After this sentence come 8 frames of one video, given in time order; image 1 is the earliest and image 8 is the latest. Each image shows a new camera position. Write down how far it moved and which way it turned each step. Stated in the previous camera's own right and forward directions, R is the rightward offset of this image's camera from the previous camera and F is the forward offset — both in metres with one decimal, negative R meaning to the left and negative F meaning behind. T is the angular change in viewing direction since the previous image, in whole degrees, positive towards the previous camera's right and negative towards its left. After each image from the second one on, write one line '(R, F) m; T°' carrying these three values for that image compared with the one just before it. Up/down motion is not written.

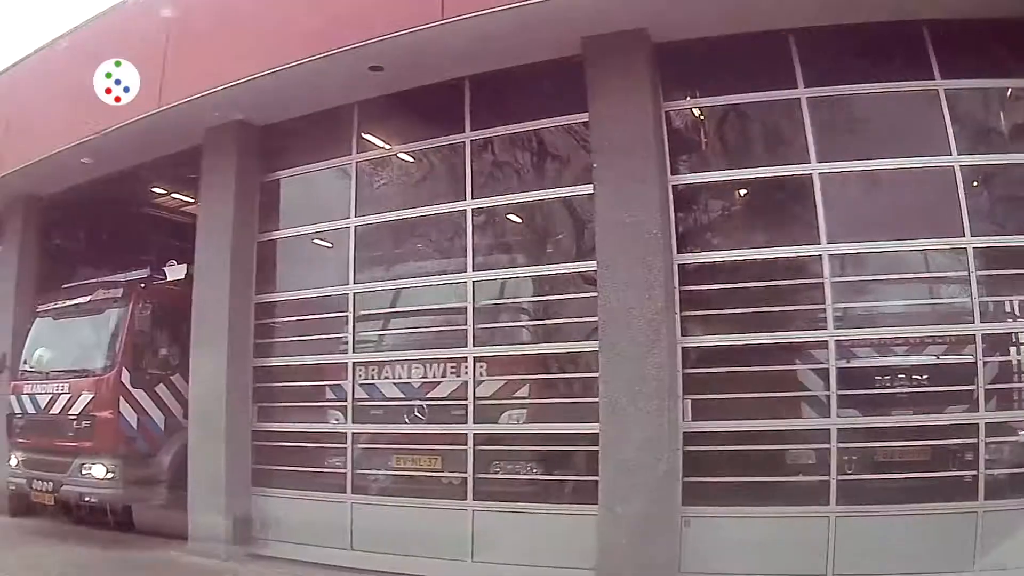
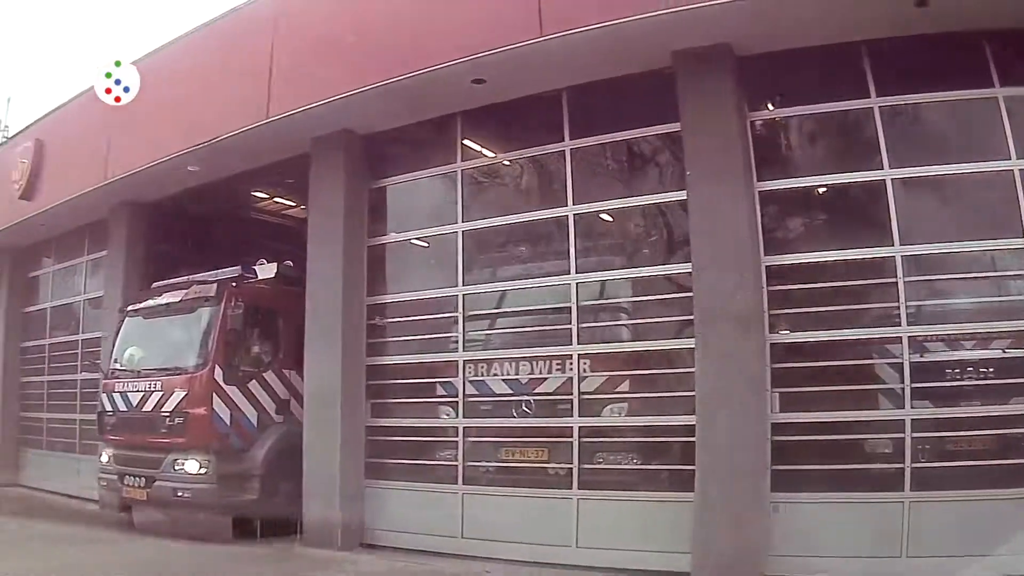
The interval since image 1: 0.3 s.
(-0.7, -0.3) m; +1°
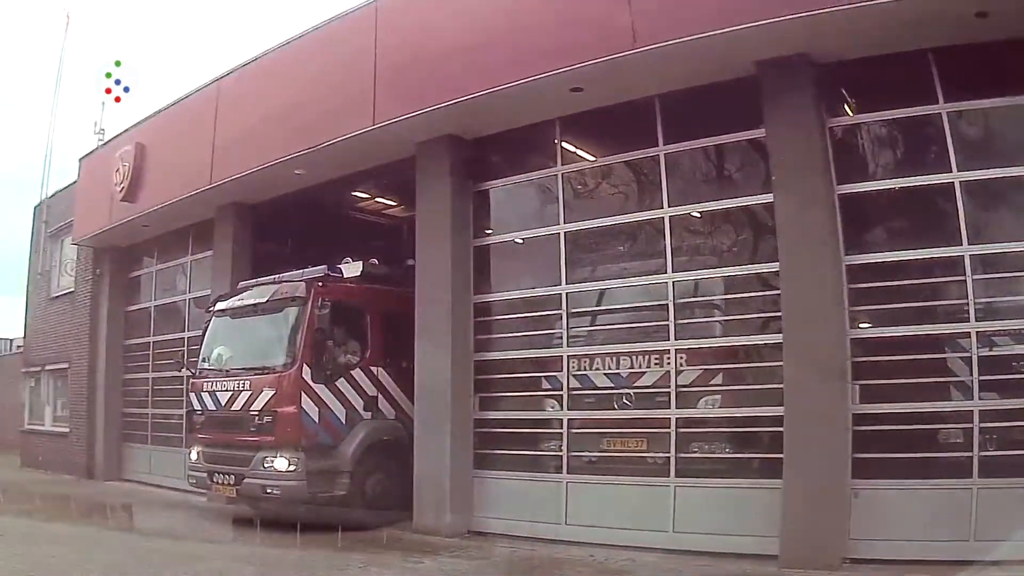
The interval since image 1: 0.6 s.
(-0.8, -0.3) m; +1°
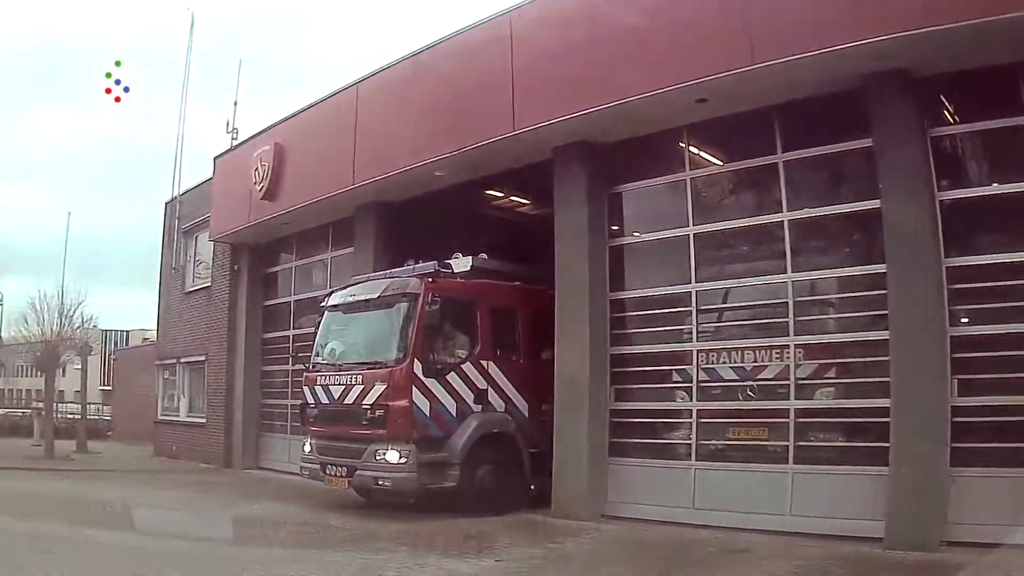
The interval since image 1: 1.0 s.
(+0.1, 0.0) m; -7°
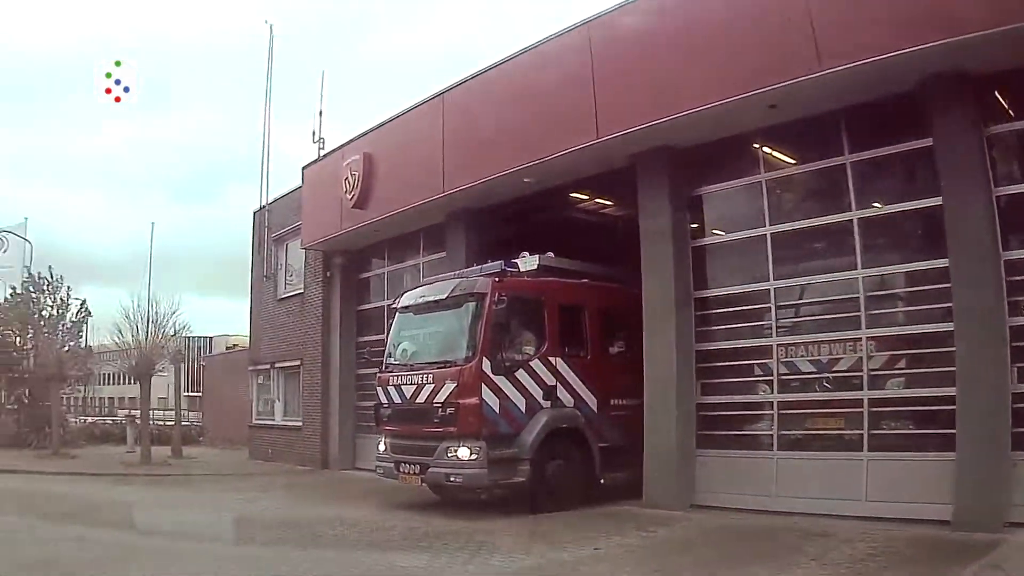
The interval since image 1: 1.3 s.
(+0.2, -0.2) m; -5°
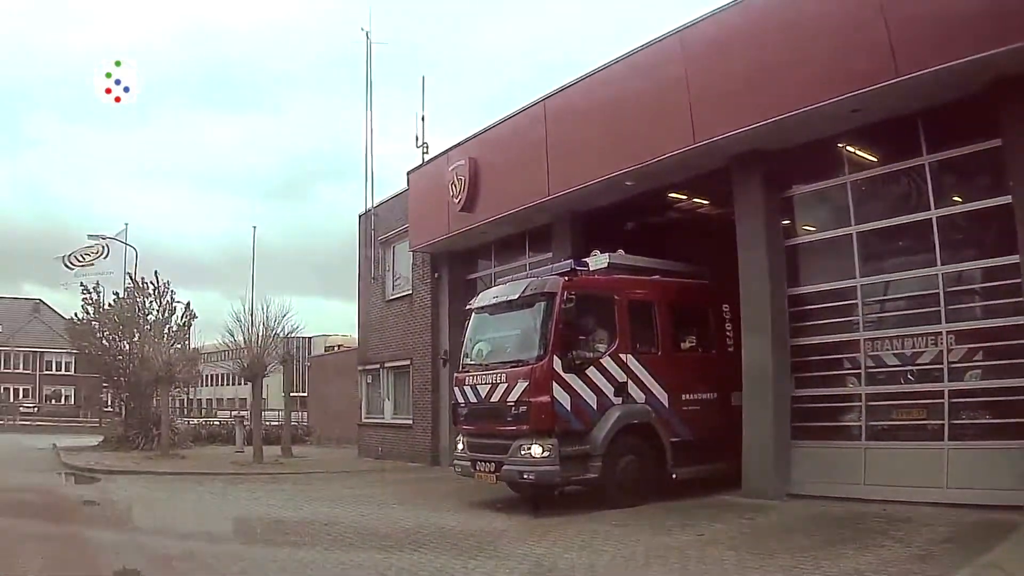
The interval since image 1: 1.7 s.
(+0.2, -0.3) m; -5°
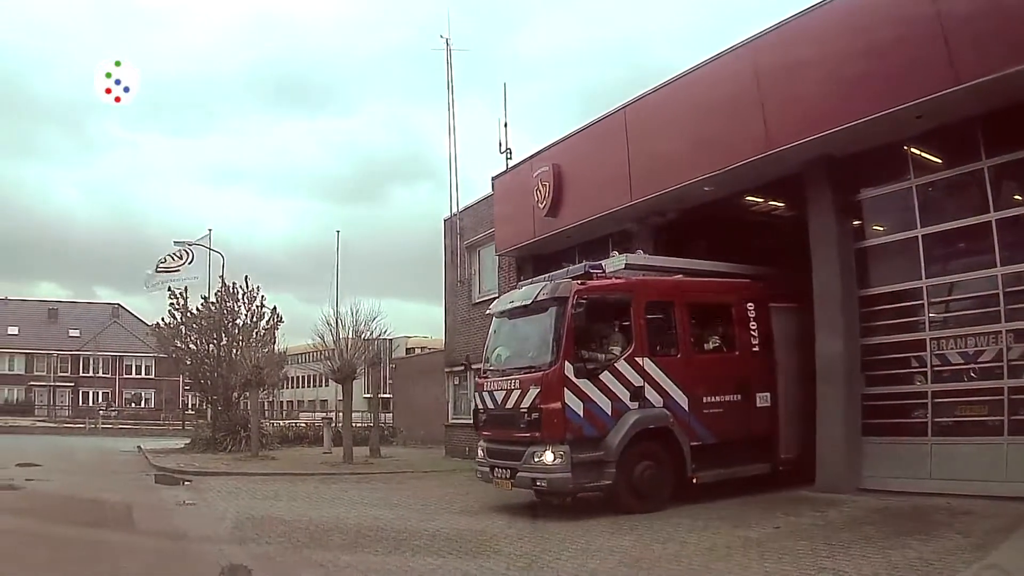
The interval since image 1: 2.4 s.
(+0.3, -0.1) m; -4°
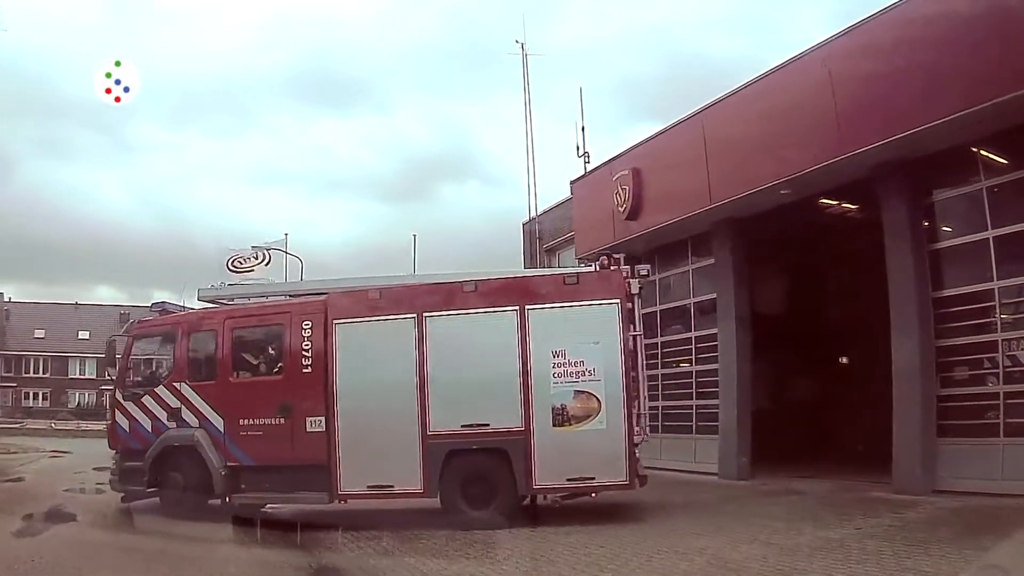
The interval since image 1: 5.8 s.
(+0.1, 0.0) m; -4°
